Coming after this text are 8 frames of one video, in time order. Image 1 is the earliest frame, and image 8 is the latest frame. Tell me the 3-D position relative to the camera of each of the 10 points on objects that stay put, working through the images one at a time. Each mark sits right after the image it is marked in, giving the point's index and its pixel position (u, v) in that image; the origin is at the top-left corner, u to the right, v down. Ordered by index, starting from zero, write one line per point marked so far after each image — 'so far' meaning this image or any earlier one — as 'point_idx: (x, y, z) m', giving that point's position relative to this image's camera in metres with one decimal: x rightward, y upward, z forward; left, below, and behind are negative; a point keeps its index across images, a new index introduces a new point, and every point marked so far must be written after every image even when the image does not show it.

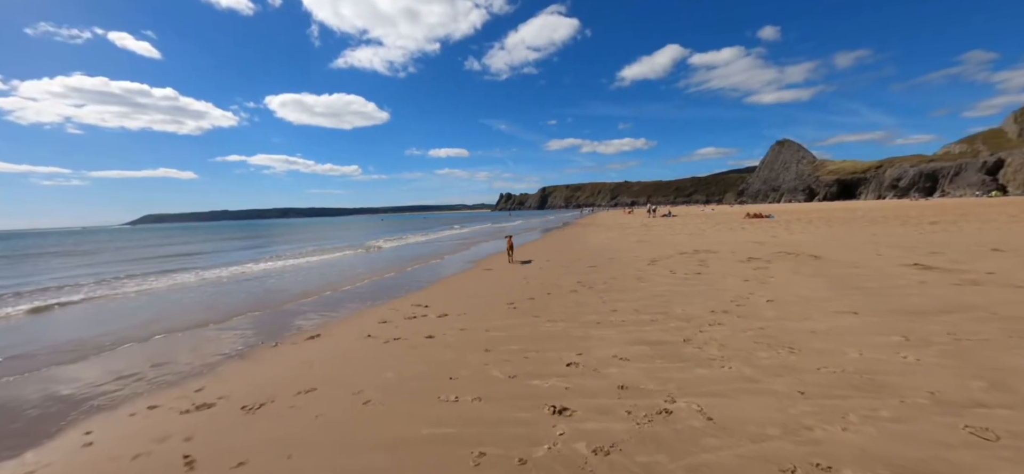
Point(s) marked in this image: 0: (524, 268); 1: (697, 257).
0: (+0.3, -0.9, +11.7) m
1: (+5.8, -0.7, +12.6) m
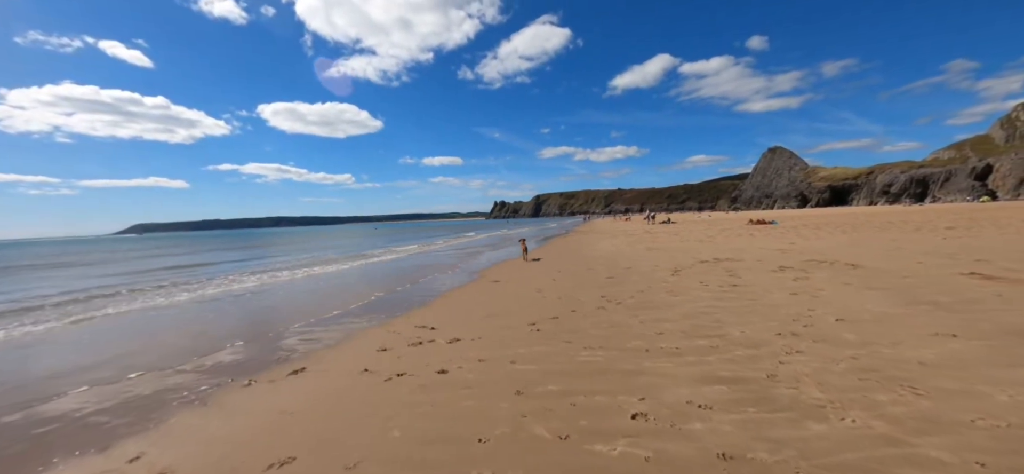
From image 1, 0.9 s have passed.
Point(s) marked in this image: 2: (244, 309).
0: (+0.6, -1.2, +10.6) m
1: (+6.1, -0.9, +11.6) m
2: (-7.6, -2.0, +11.1) m
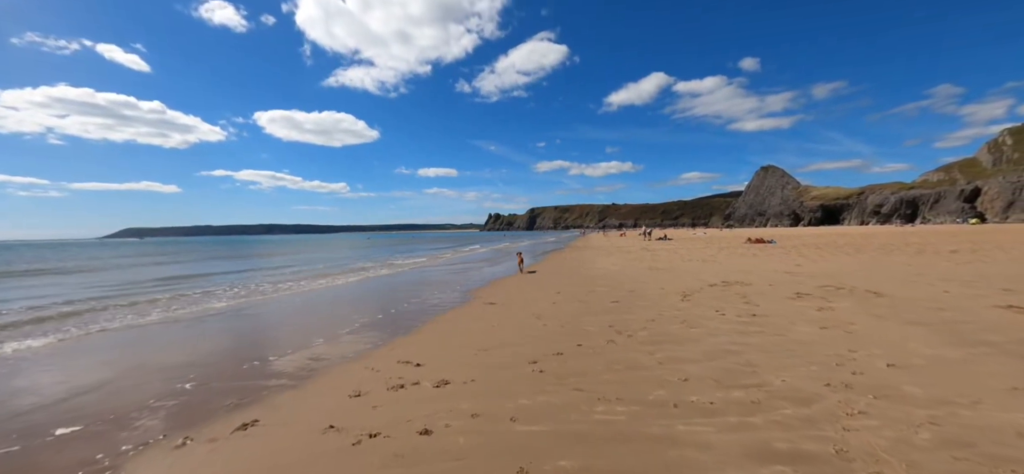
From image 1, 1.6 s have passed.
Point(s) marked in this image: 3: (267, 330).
0: (+0.5, -1.6, +9.7) m
1: (+6.0, -1.5, +10.8) m
2: (-7.7, -2.3, +10.1) m
3: (-6.0, -2.3, +9.8) m
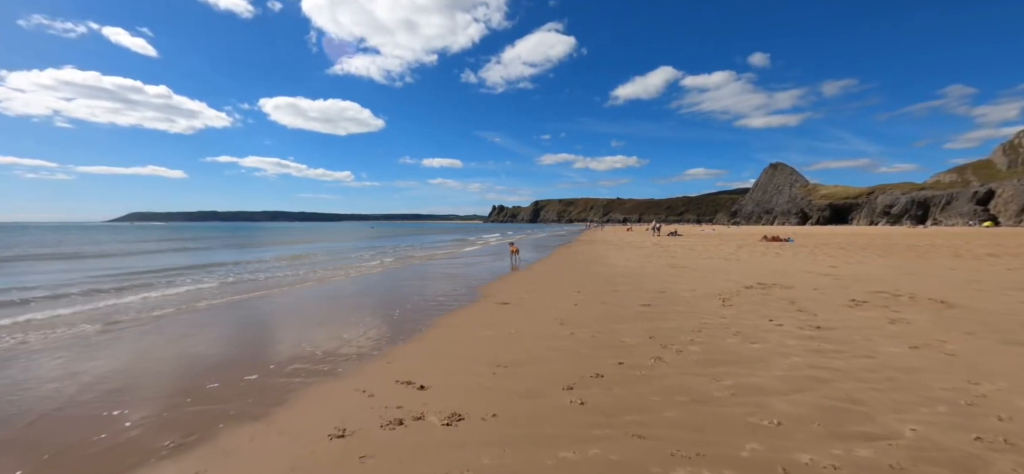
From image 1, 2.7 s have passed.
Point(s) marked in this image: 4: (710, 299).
0: (+0.9, -1.5, +8.5) m
1: (+6.4, -1.4, +9.5) m
2: (-7.4, -1.9, +9.0) m
3: (-5.6, -1.9, +8.6) m
4: (+4.6, -1.4, +9.2) m
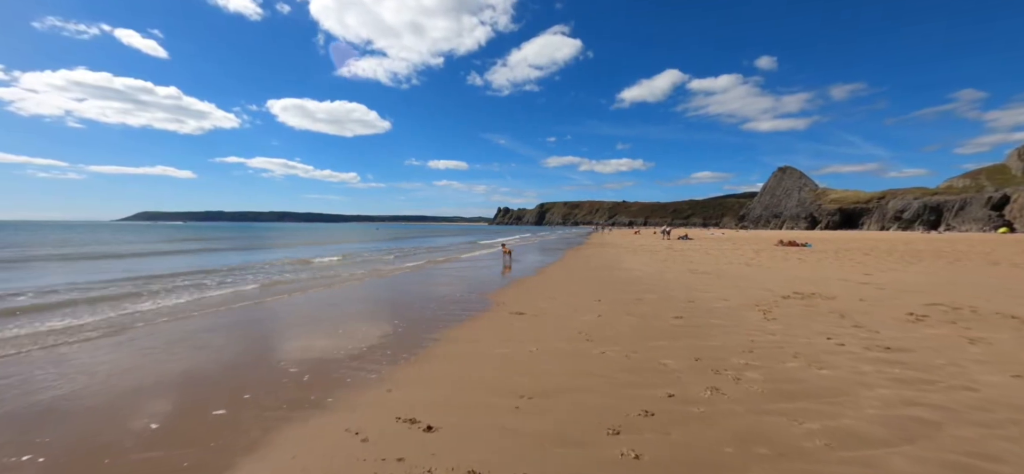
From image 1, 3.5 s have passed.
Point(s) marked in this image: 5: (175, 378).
0: (+1.2, -1.5, +7.6) m
1: (+6.7, -1.5, +8.6) m
2: (-7.0, -1.9, +8.1) m
3: (-5.3, -2.0, +7.8) m
4: (+4.9, -1.5, +8.3) m
5: (-4.7, -2.0, +5.5) m
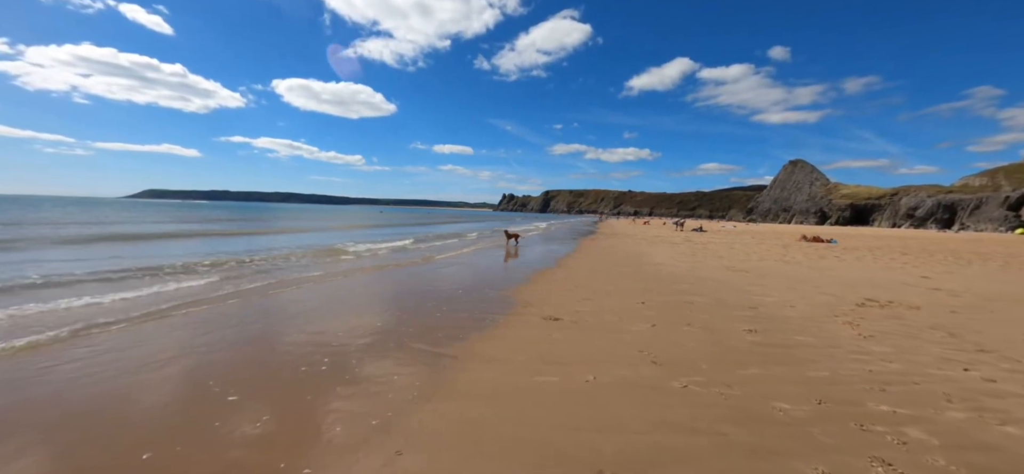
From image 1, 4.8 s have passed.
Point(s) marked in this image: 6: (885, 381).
0: (+1.8, -1.4, +6.2) m
1: (+7.2, -1.5, +7.1) m
2: (-6.5, -1.6, +6.8) m
3: (-4.8, -1.6, +6.4) m
4: (+5.4, -1.5, +6.8) m
5: (-4.2, -1.7, +4.2) m
6: (+4.2, -1.6, +4.5) m
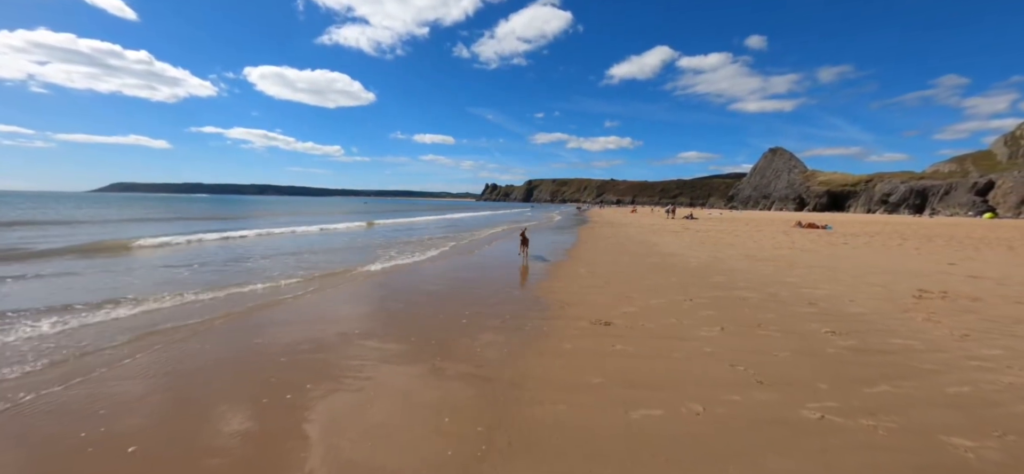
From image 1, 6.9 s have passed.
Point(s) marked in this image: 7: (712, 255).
0: (+2.4, -1.3, +5.3) m
1: (+7.8, -1.3, +6.4) m
2: (-5.9, -1.5, +5.6) m
3: (-4.1, -1.6, +5.3) m
4: (+6.1, -1.3, +6.1) m
5: (-3.5, -1.7, +3.1) m
6: (+4.9, -1.5, +3.7) m
7: (+6.8, -0.6, +13.6) m
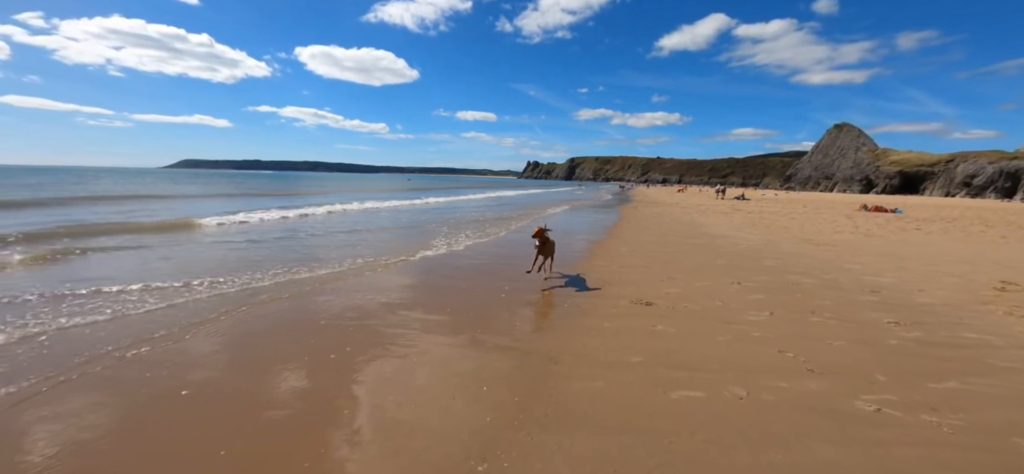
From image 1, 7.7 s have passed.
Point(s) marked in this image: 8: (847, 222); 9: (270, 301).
0: (+2.9, -1.0, +5.1) m
1: (+8.4, -1.1, +5.7) m
2: (-5.3, -1.1, +6.2) m
3: (-3.6, -1.2, +5.7) m
4: (+6.6, -1.1, +5.5) m
5: (-3.1, -1.5, +3.5) m
6: (+5.2, -1.3, +3.3) m
7: (+8.1, 0.0, +12.9) m
8: (+15.7, +0.7, +18.7) m
9: (-4.1, -1.0, +6.8) m
